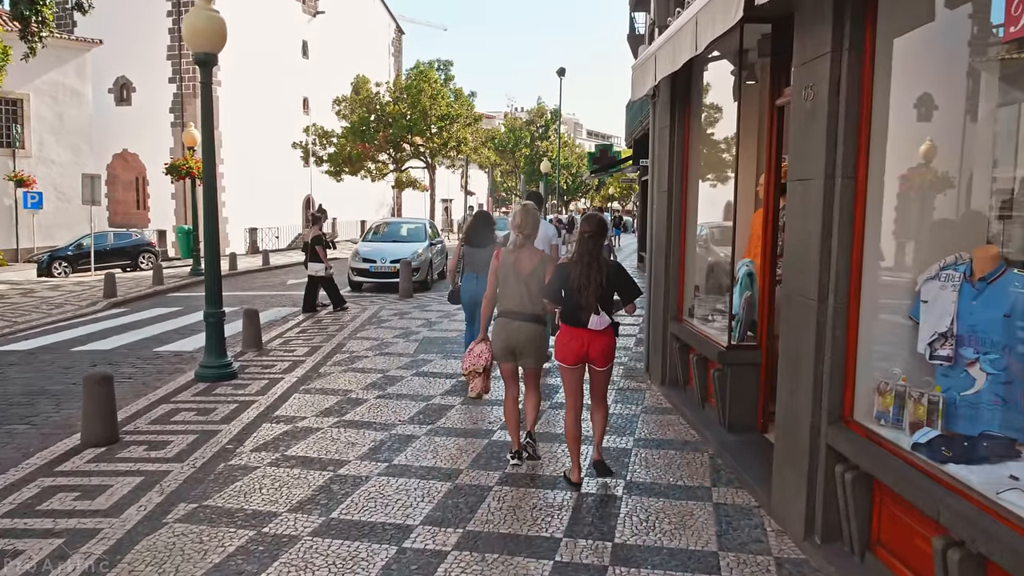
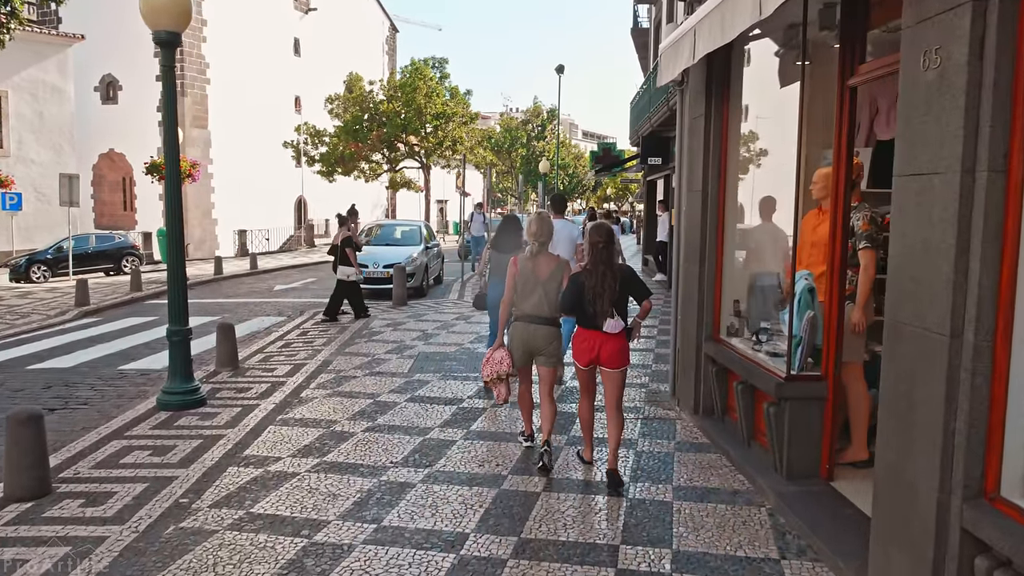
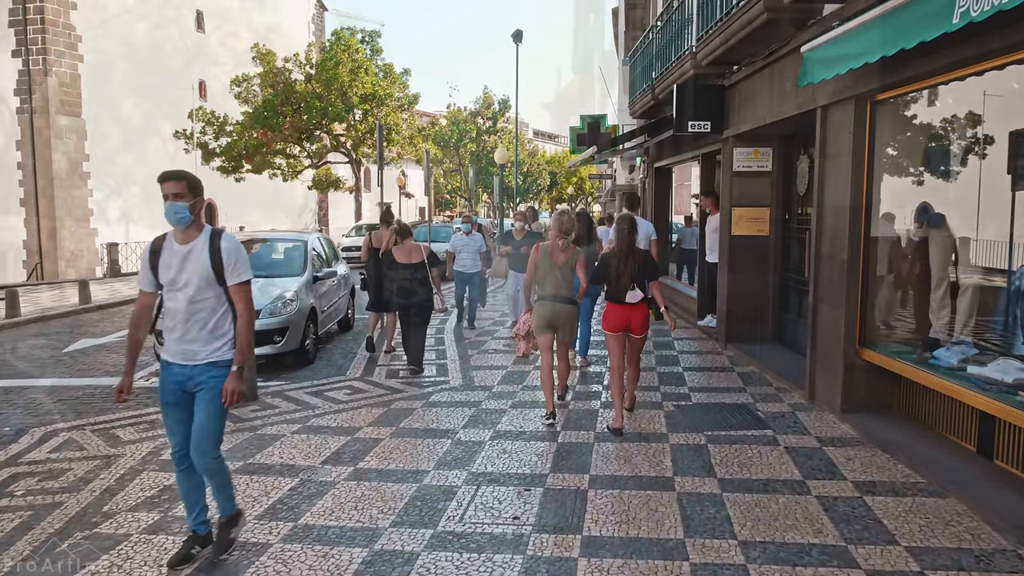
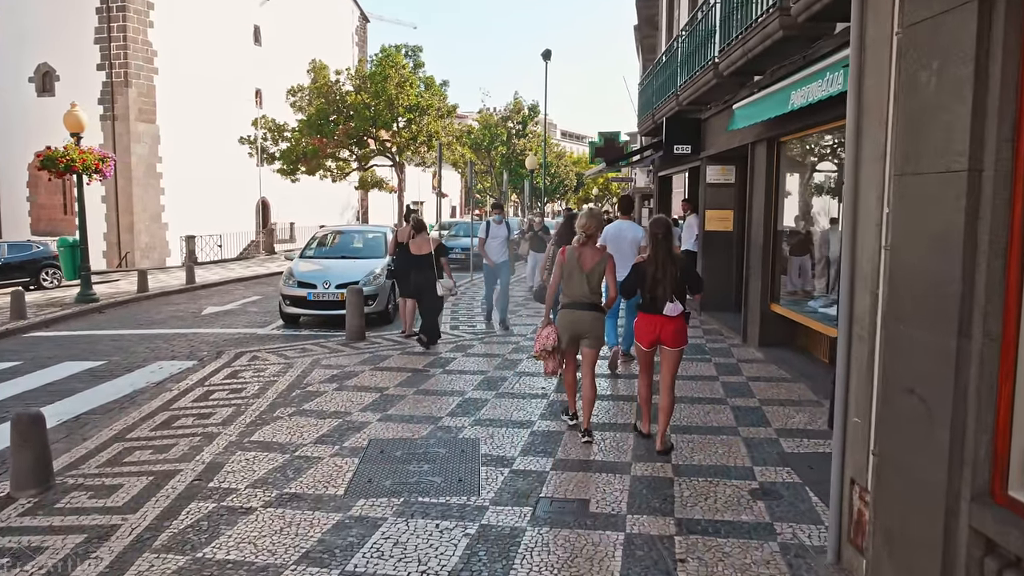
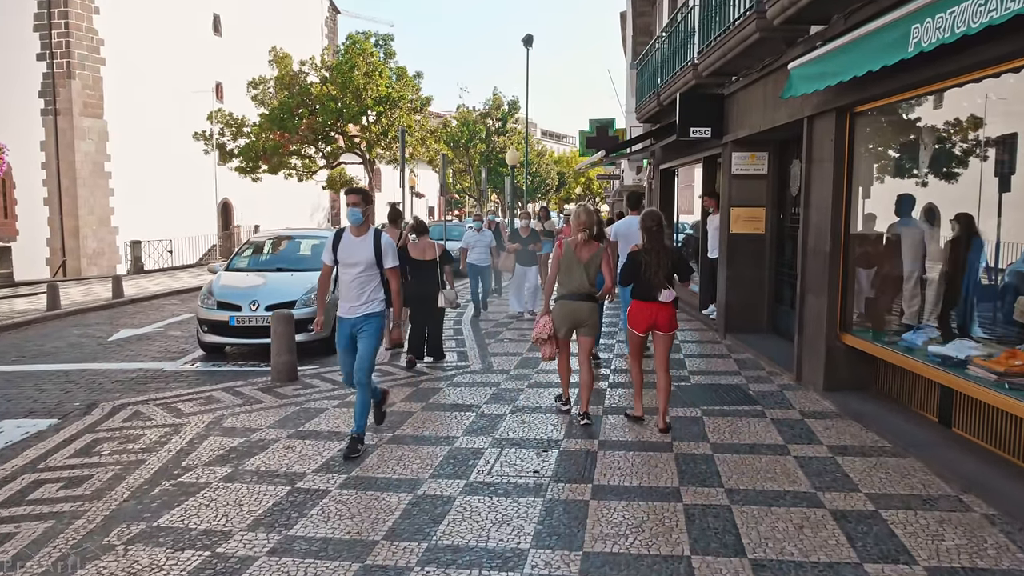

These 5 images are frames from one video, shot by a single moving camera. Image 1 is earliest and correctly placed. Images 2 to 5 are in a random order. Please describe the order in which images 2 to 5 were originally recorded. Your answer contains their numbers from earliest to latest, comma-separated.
2, 4, 5, 3
